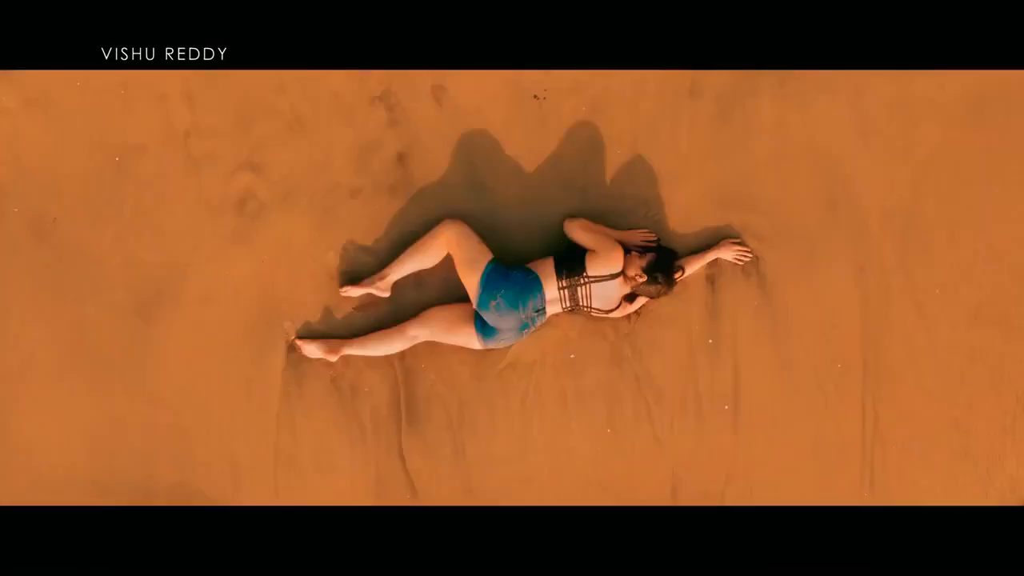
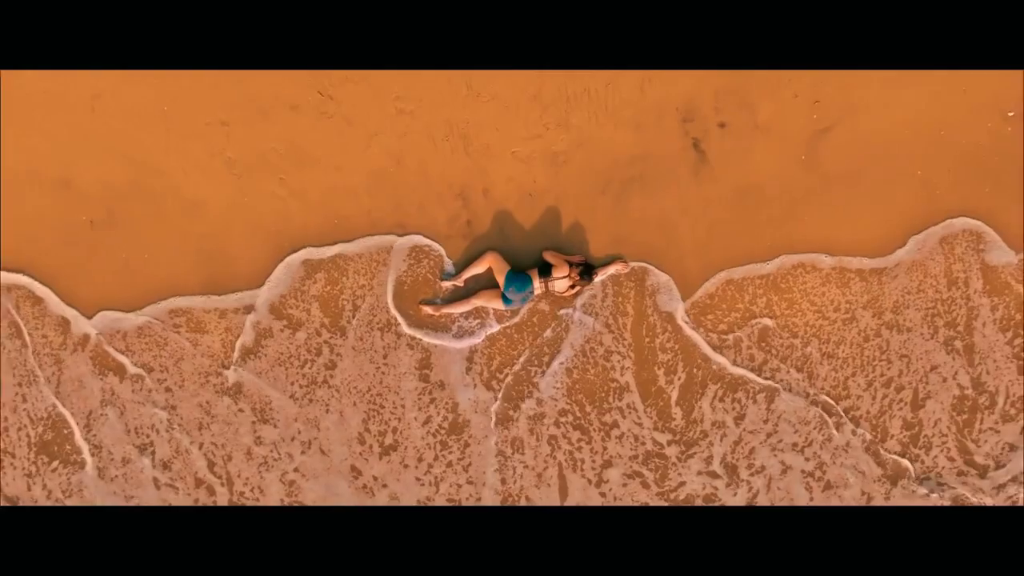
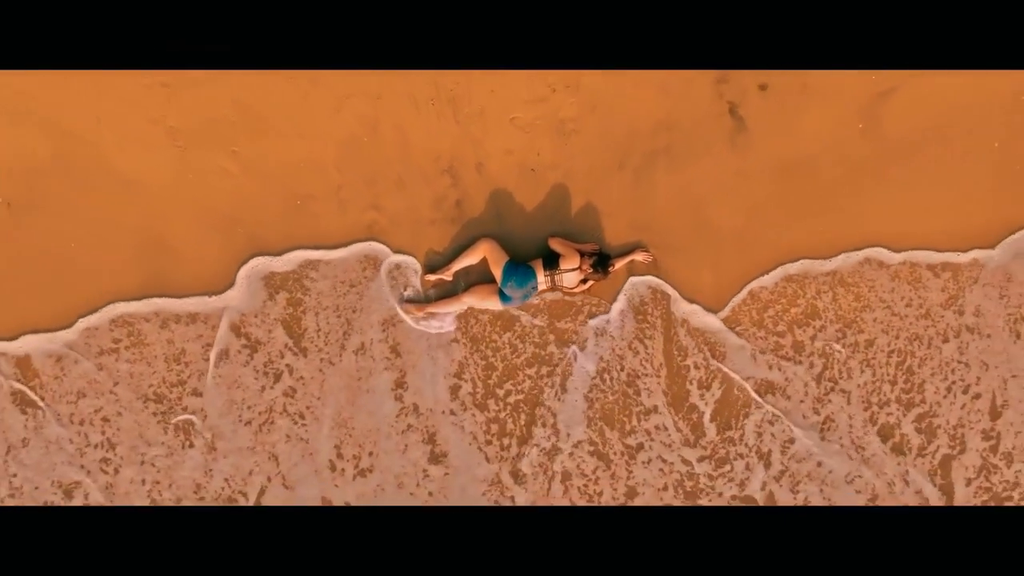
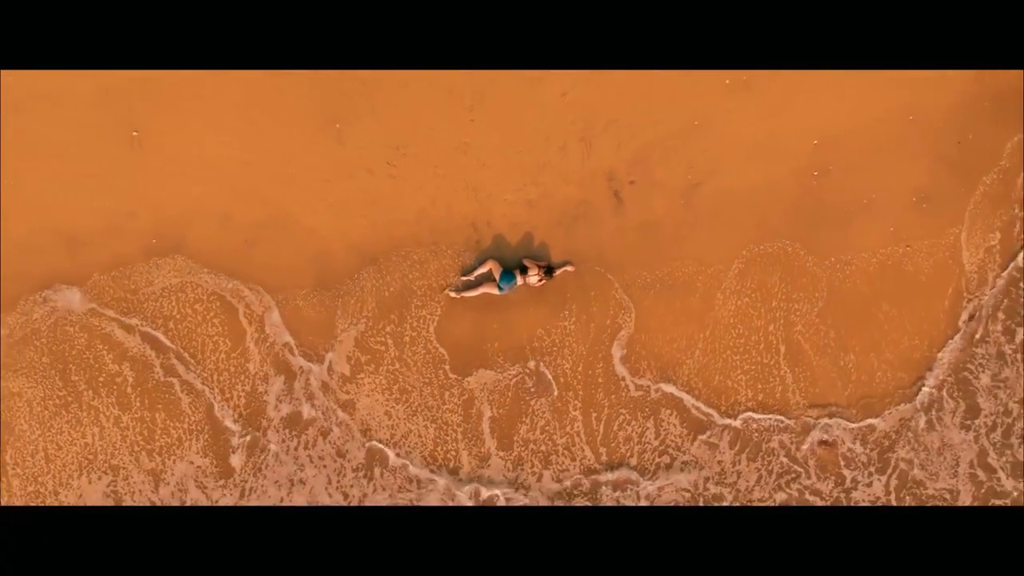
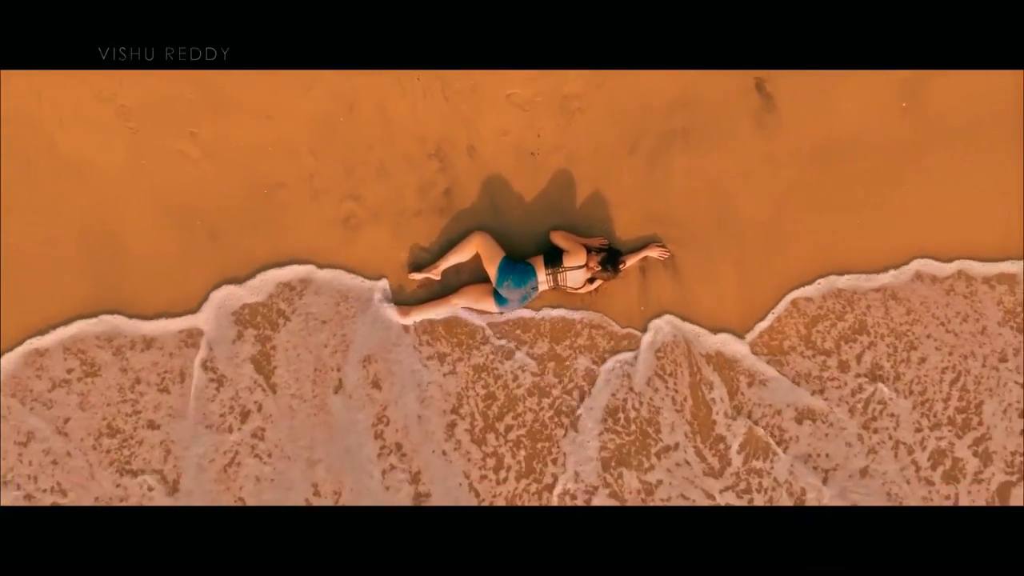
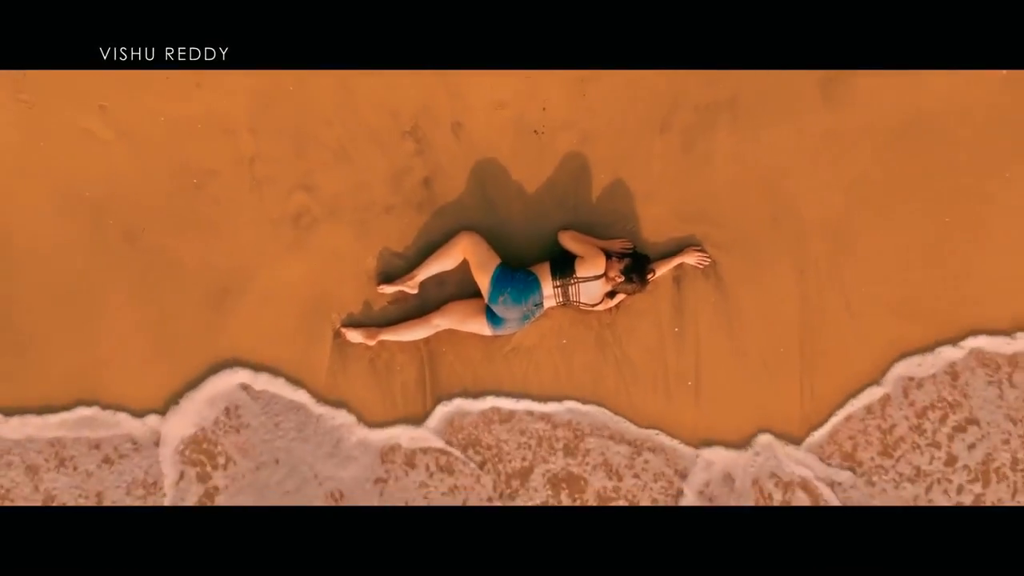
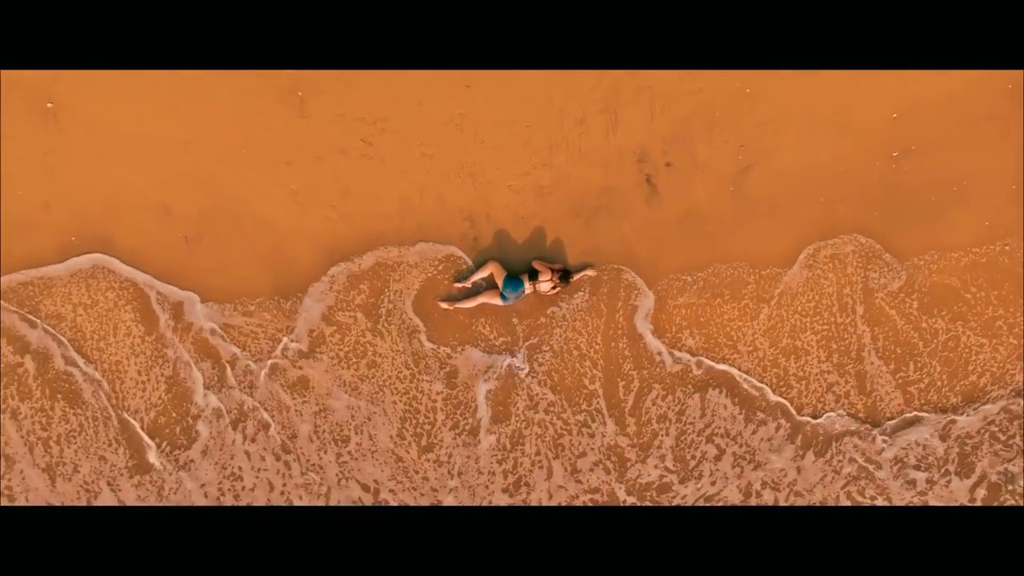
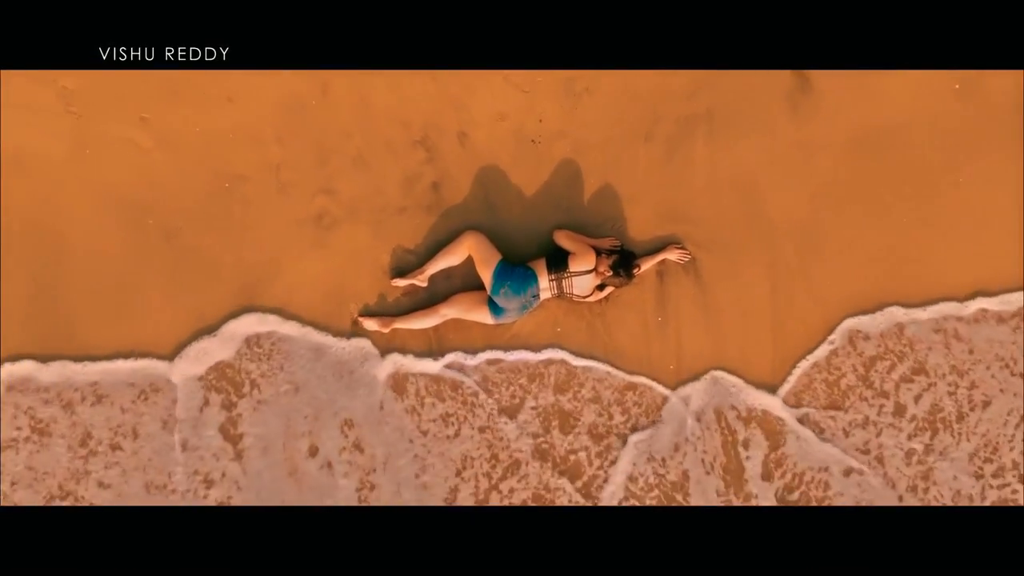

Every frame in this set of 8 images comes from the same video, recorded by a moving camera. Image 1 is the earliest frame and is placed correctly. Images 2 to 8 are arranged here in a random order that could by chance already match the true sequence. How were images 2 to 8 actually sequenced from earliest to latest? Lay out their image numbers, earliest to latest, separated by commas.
6, 8, 5, 3, 2, 7, 4
